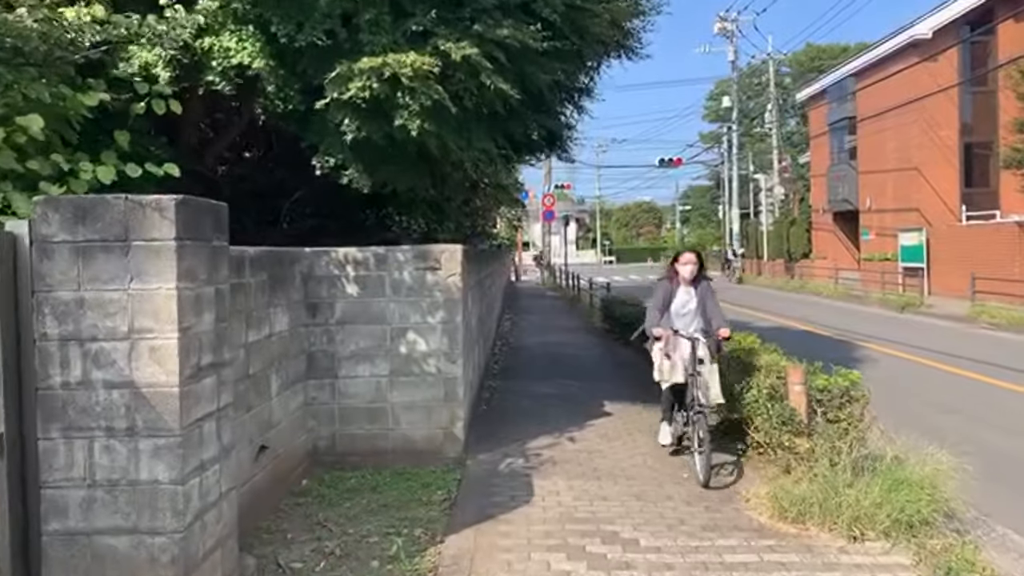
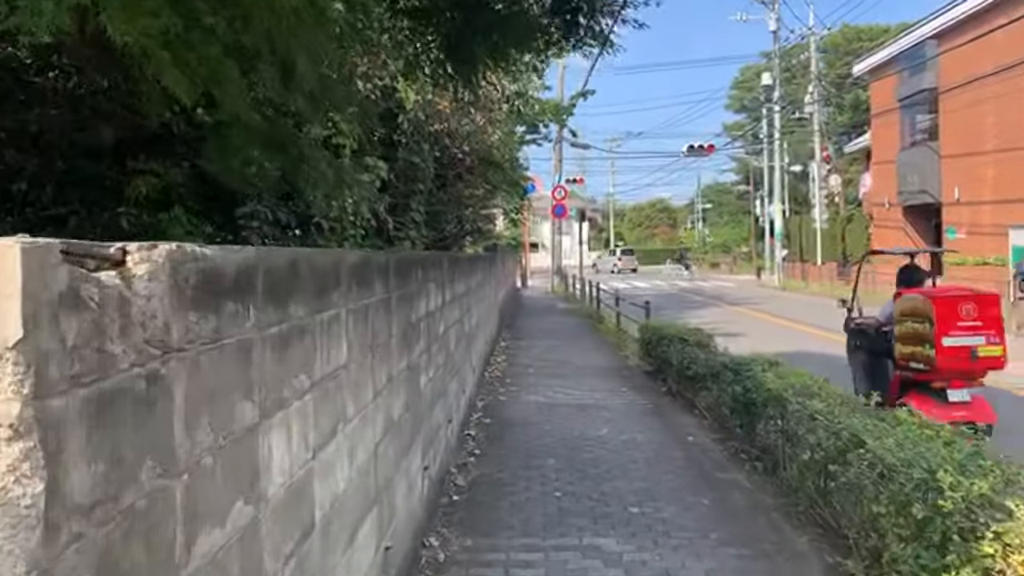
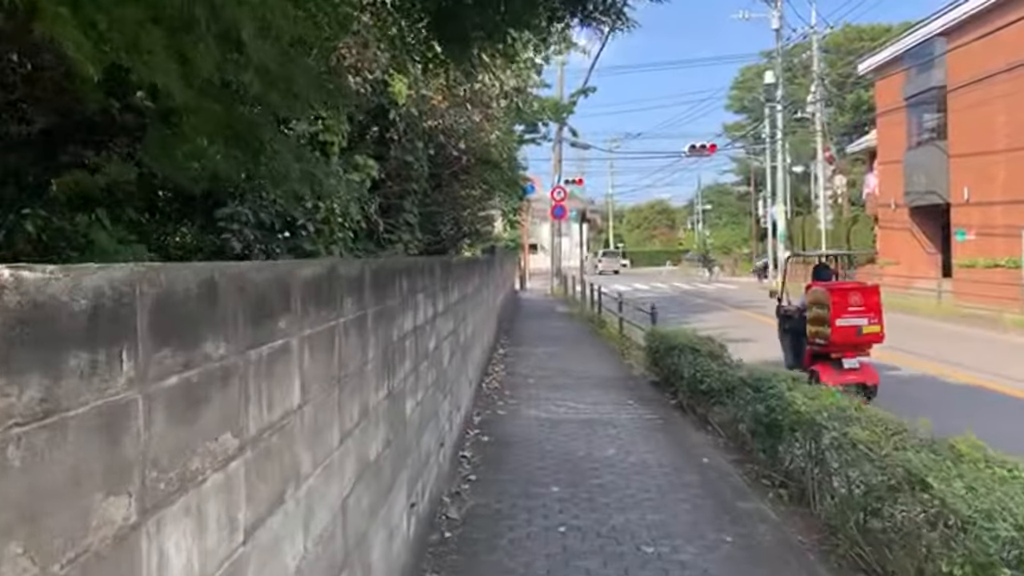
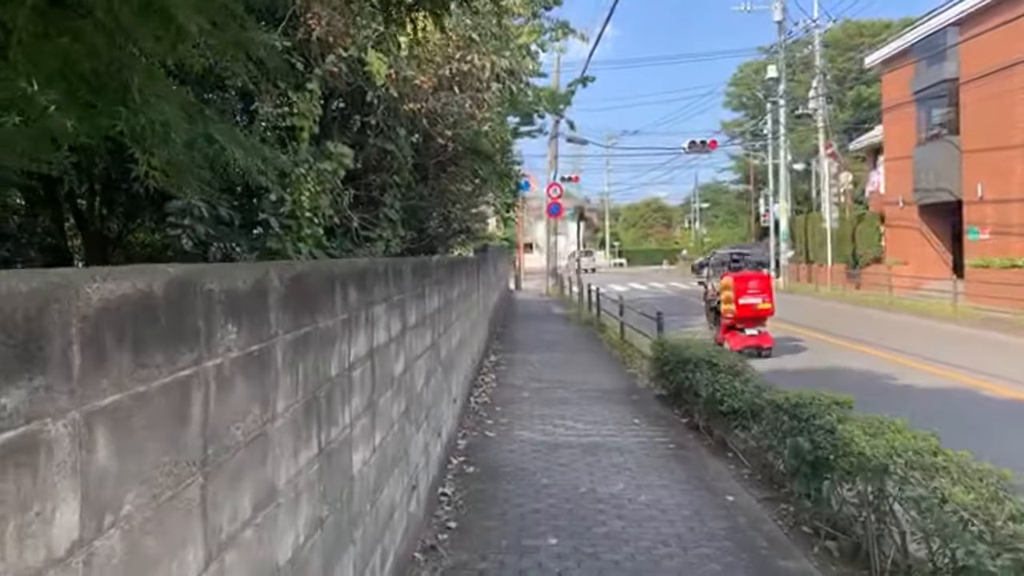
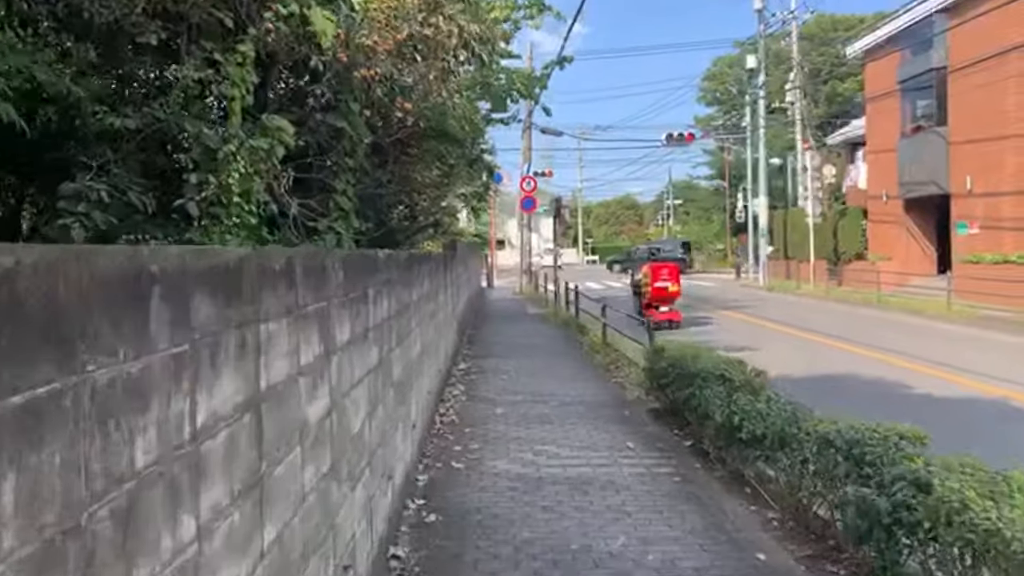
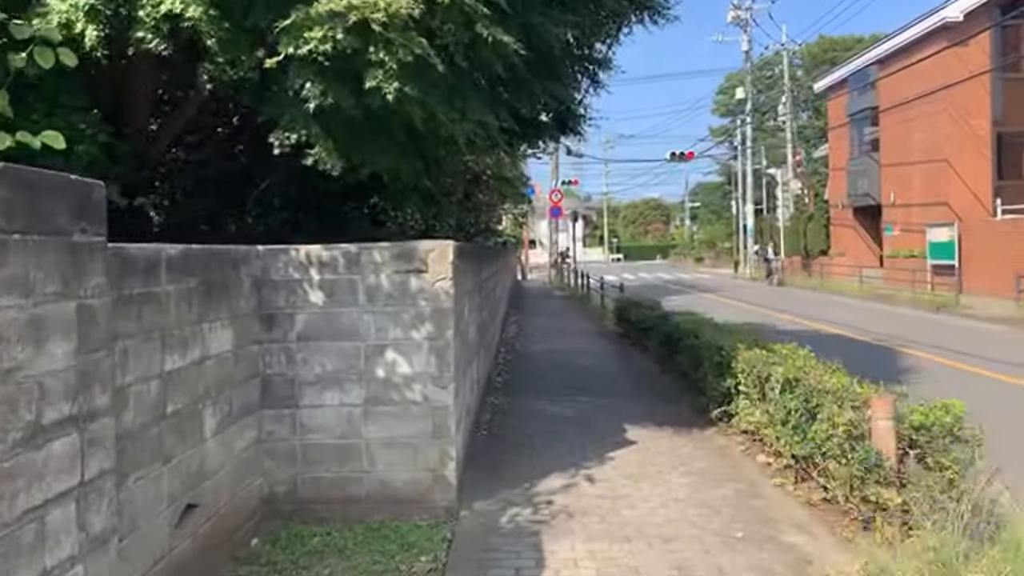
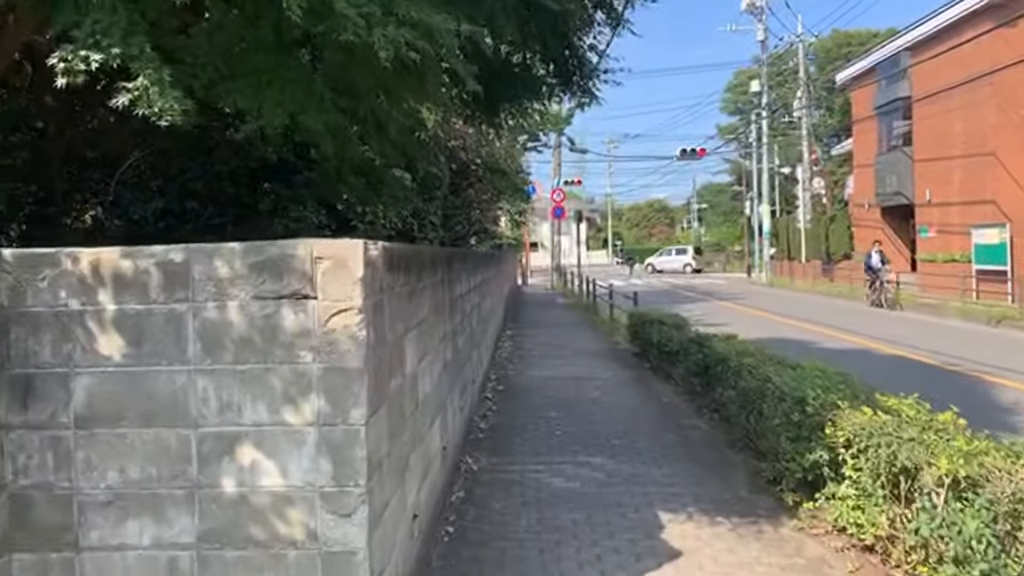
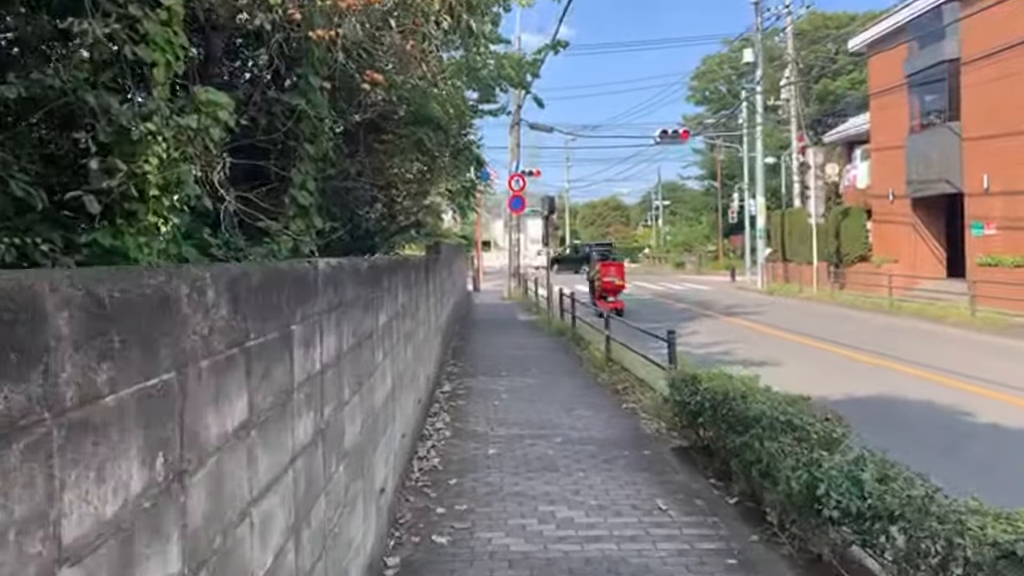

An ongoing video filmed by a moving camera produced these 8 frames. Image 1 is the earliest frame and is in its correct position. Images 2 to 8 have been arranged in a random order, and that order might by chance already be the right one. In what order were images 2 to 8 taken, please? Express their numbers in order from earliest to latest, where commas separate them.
6, 7, 2, 3, 4, 5, 8
